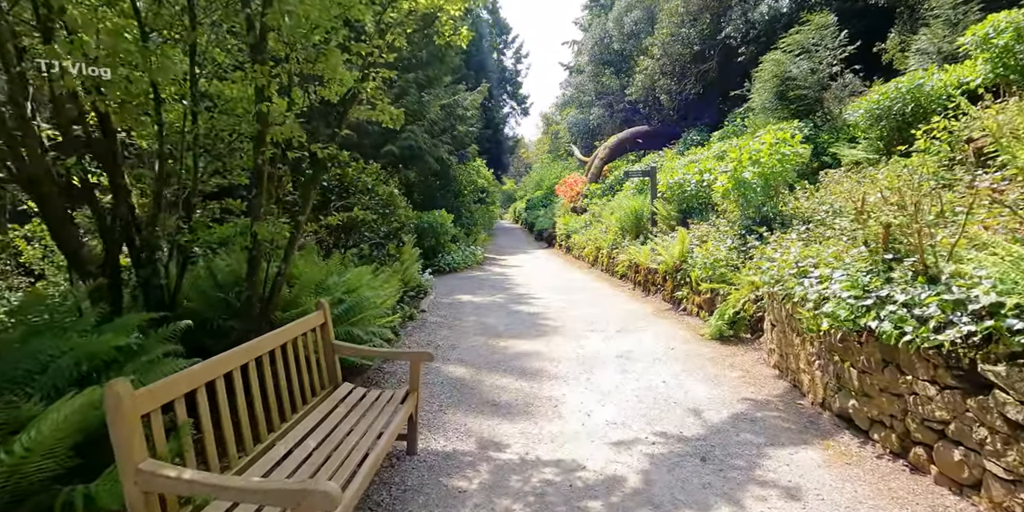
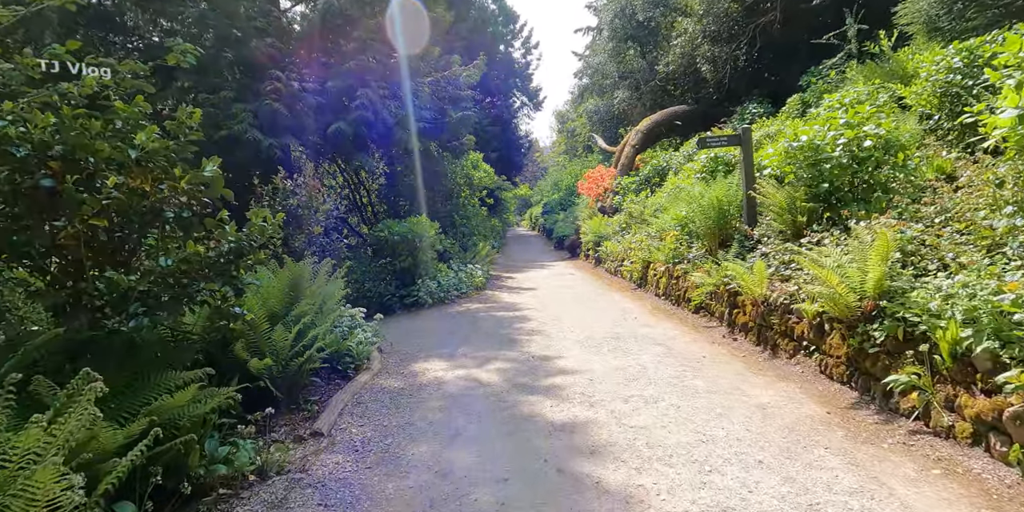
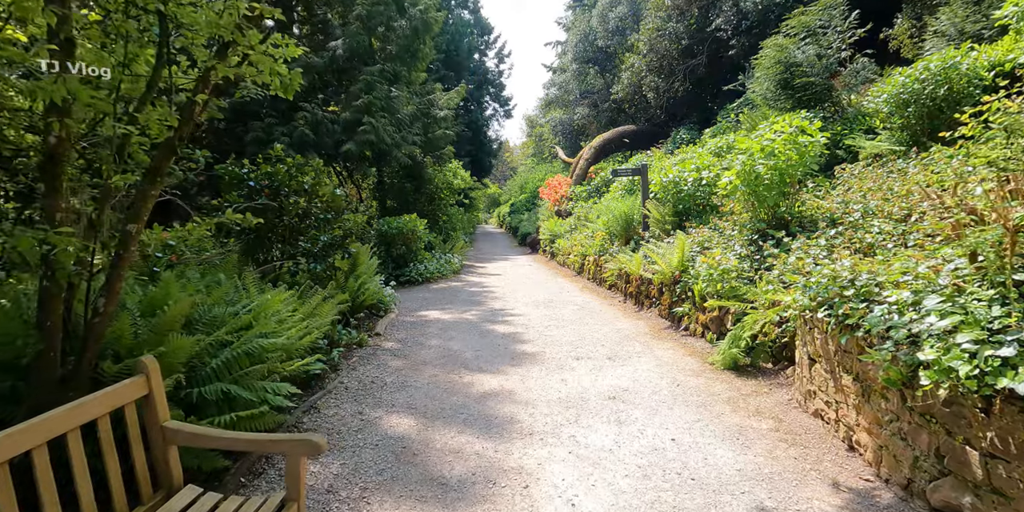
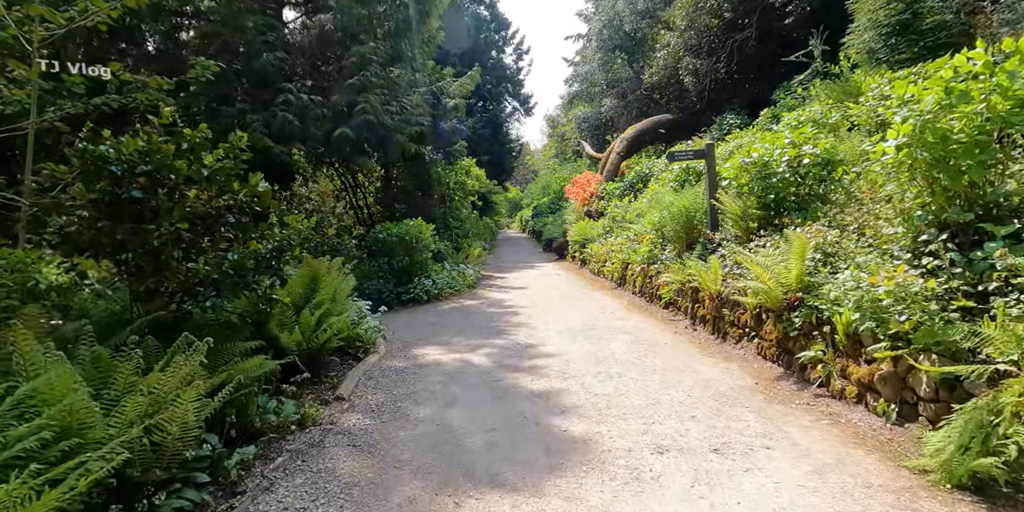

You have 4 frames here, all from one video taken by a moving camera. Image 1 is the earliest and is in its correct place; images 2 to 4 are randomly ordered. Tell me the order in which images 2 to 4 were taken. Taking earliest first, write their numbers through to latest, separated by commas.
3, 4, 2
